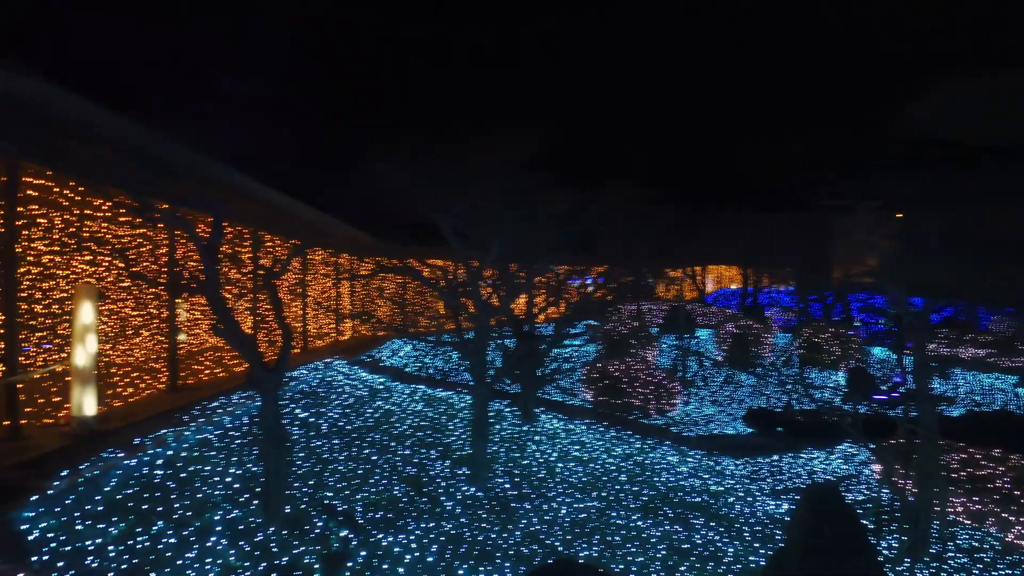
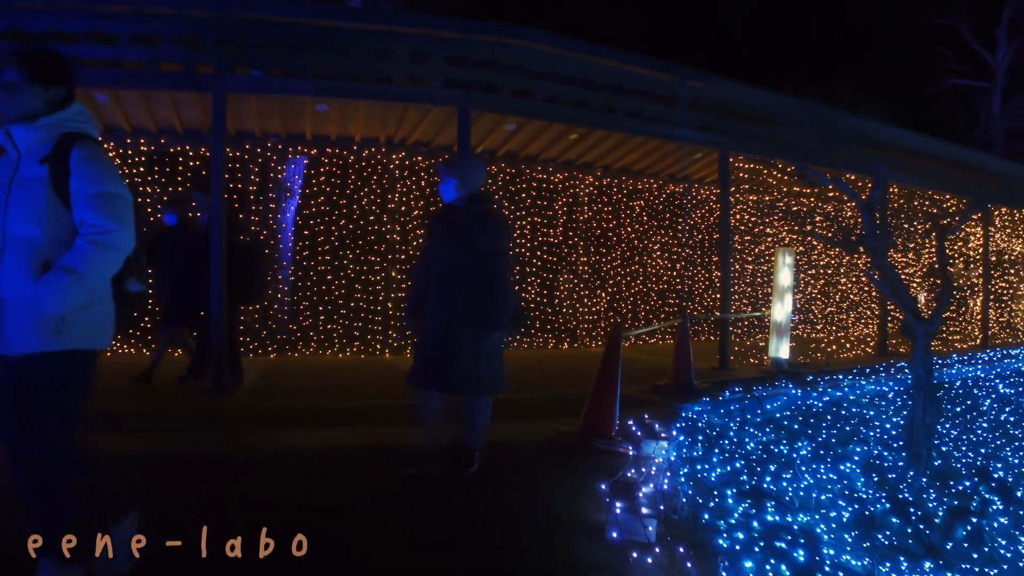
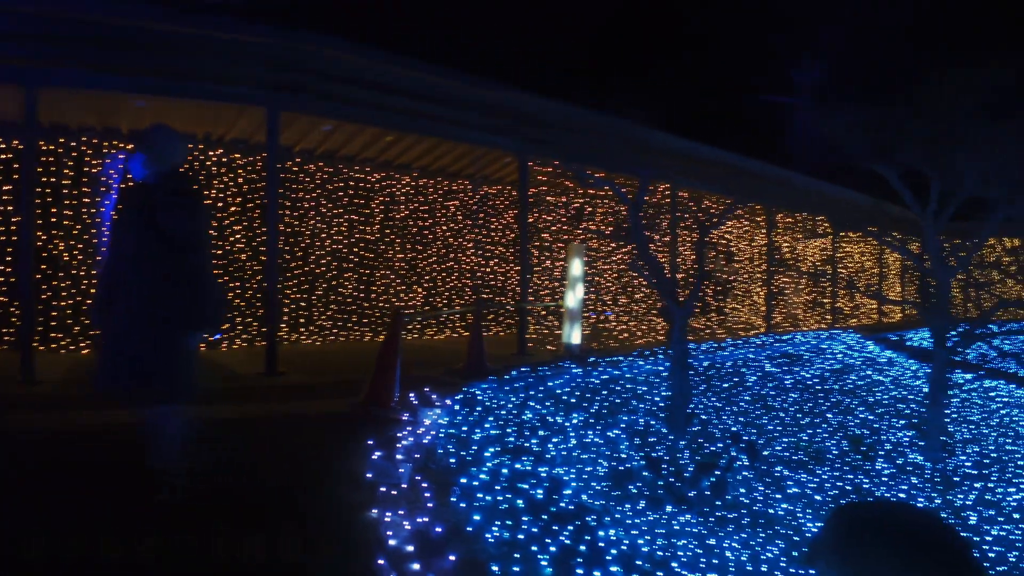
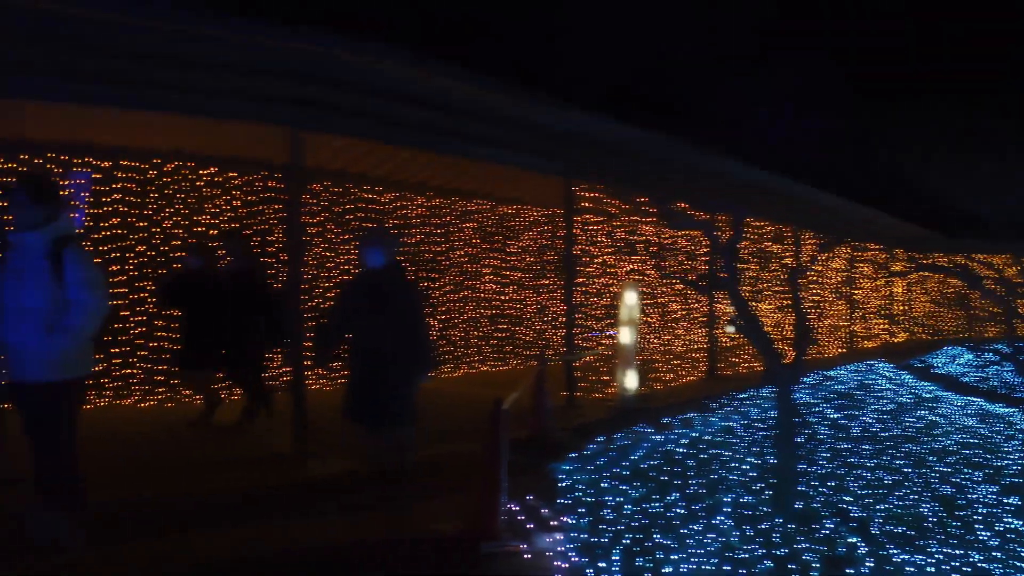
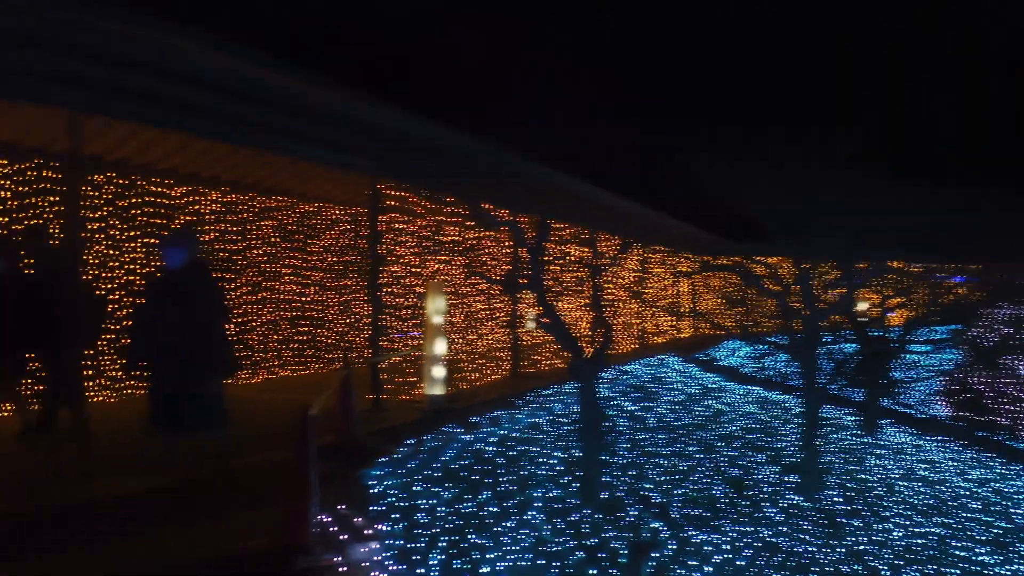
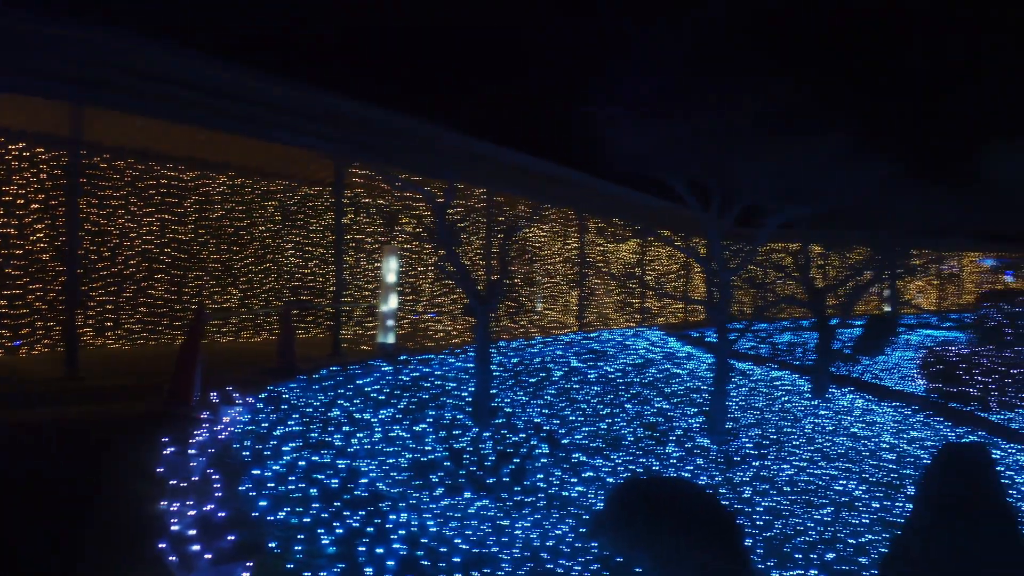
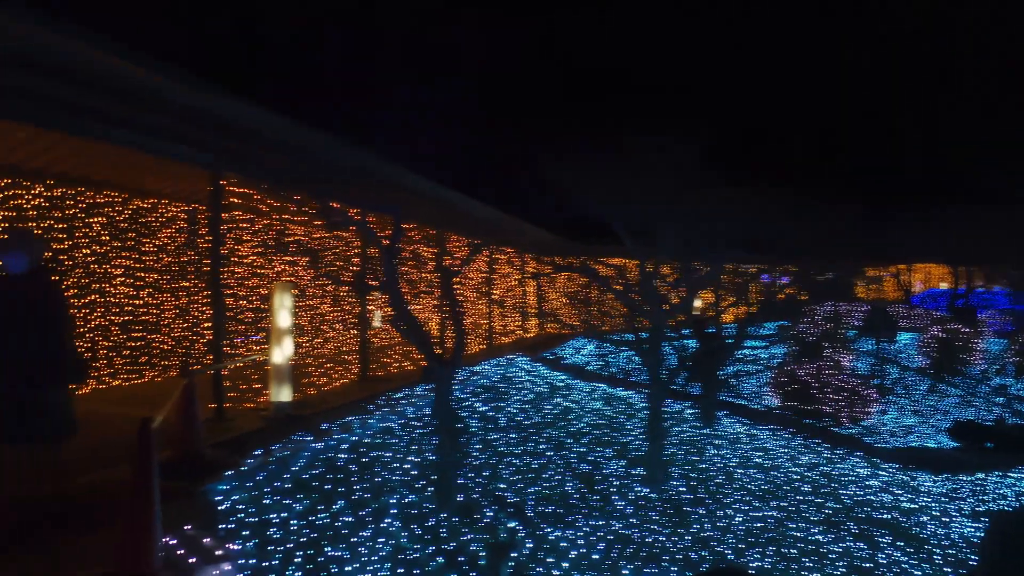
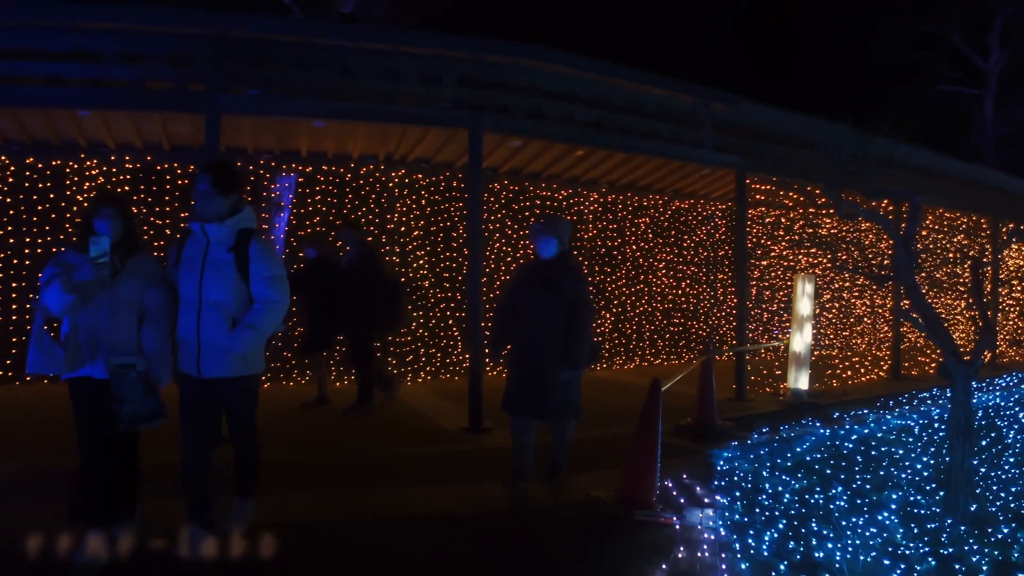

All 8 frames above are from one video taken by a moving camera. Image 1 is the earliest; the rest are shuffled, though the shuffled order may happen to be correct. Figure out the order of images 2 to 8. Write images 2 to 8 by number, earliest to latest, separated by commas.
7, 5, 4, 8, 2, 3, 6
